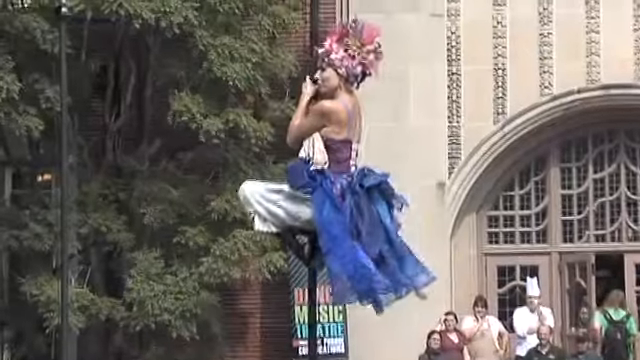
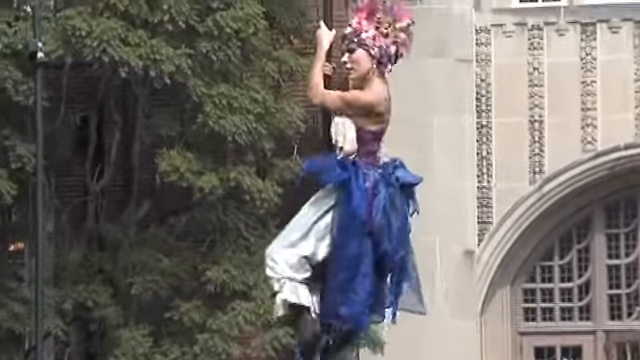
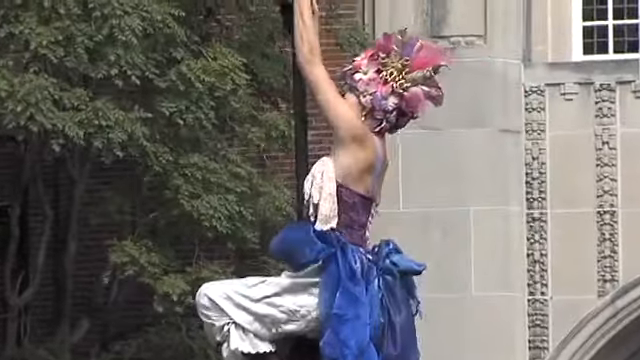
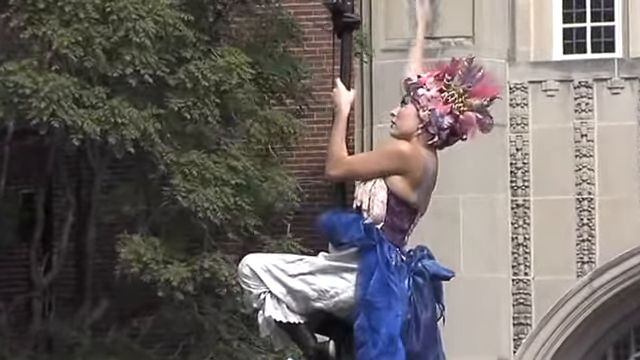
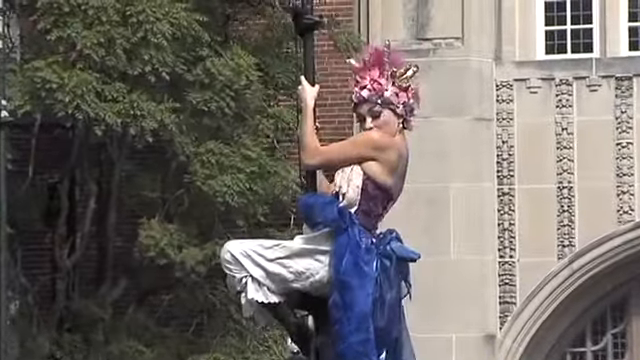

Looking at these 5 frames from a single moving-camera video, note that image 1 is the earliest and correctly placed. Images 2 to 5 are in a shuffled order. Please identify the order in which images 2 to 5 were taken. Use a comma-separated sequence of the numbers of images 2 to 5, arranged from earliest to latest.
2, 5, 4, 3
